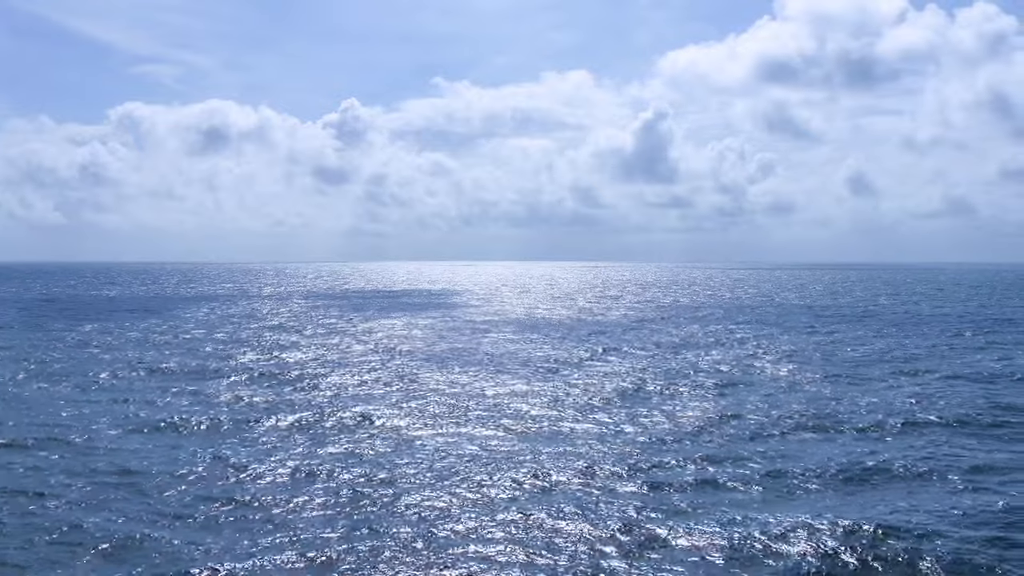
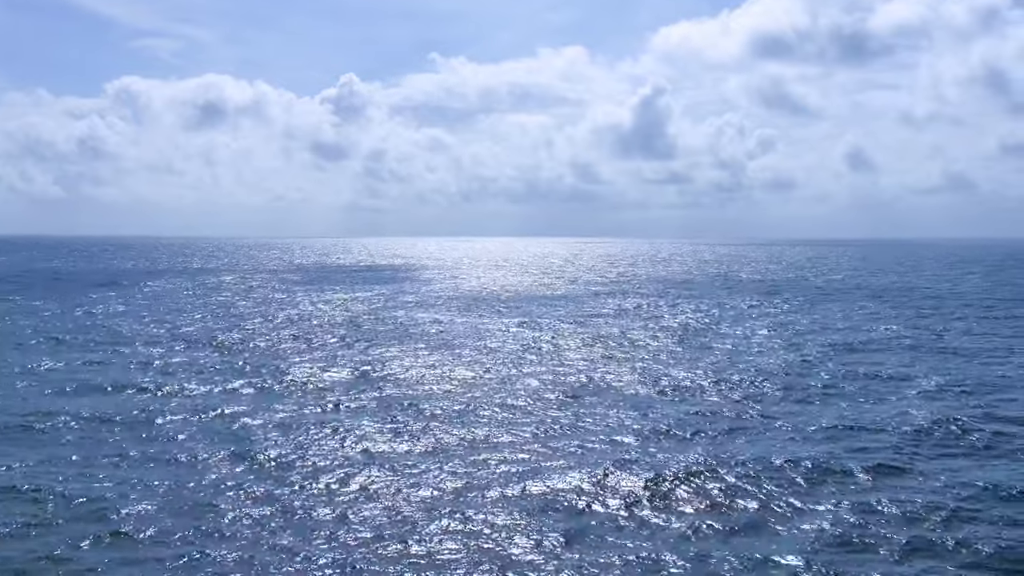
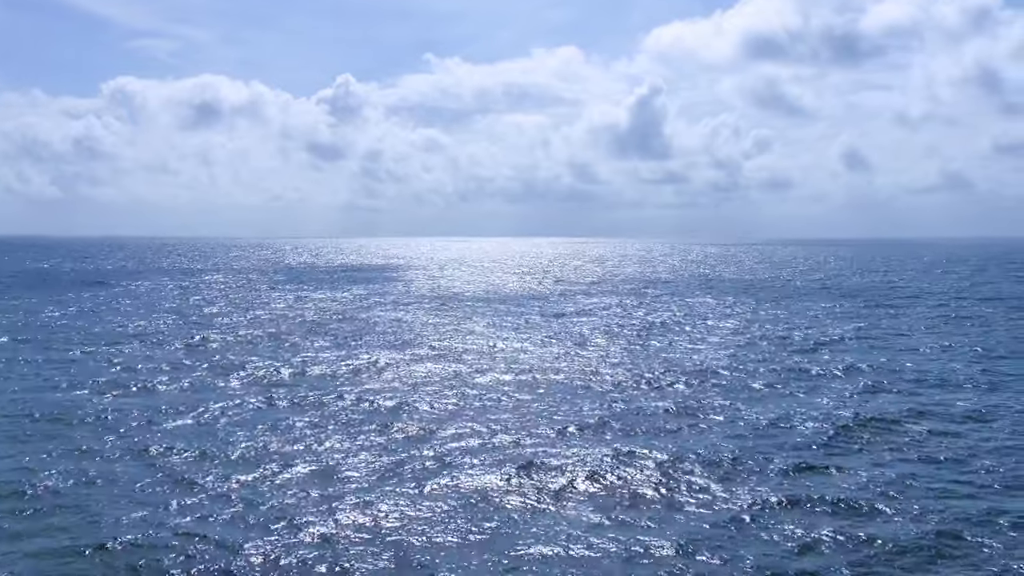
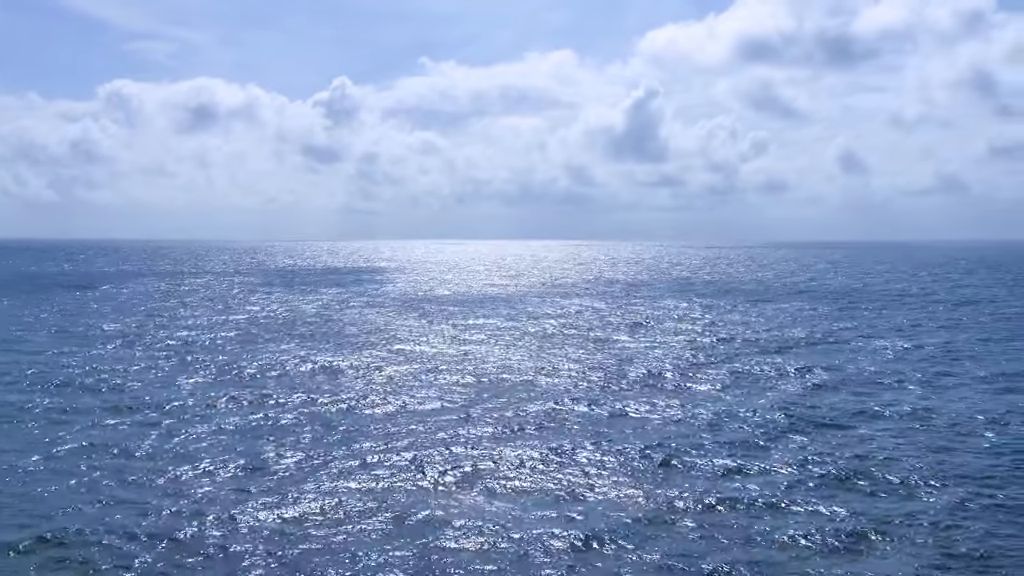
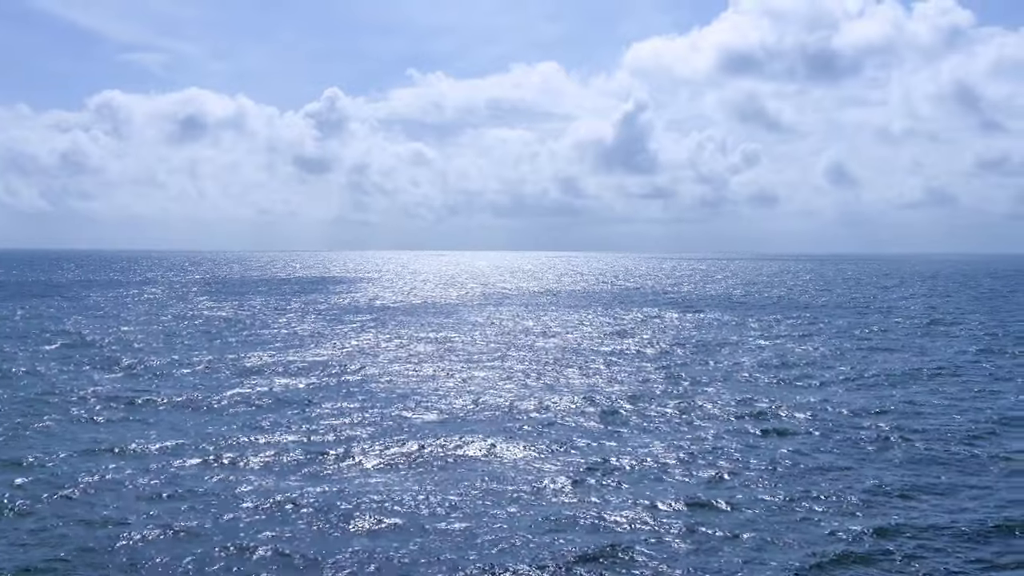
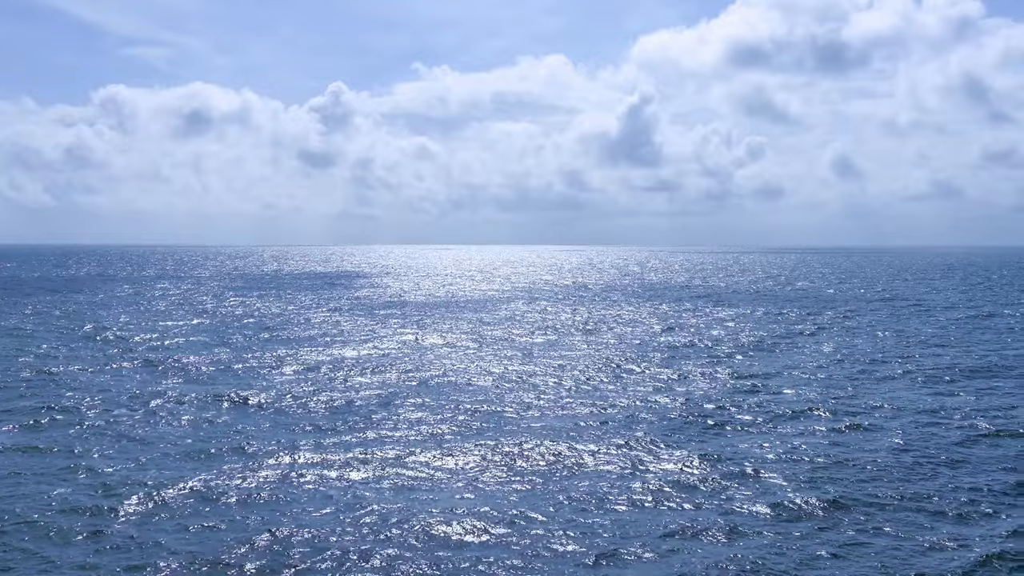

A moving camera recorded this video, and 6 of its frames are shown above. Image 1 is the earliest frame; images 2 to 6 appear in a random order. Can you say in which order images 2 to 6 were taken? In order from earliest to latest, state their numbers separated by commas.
2, 3, 4, 6, 5
